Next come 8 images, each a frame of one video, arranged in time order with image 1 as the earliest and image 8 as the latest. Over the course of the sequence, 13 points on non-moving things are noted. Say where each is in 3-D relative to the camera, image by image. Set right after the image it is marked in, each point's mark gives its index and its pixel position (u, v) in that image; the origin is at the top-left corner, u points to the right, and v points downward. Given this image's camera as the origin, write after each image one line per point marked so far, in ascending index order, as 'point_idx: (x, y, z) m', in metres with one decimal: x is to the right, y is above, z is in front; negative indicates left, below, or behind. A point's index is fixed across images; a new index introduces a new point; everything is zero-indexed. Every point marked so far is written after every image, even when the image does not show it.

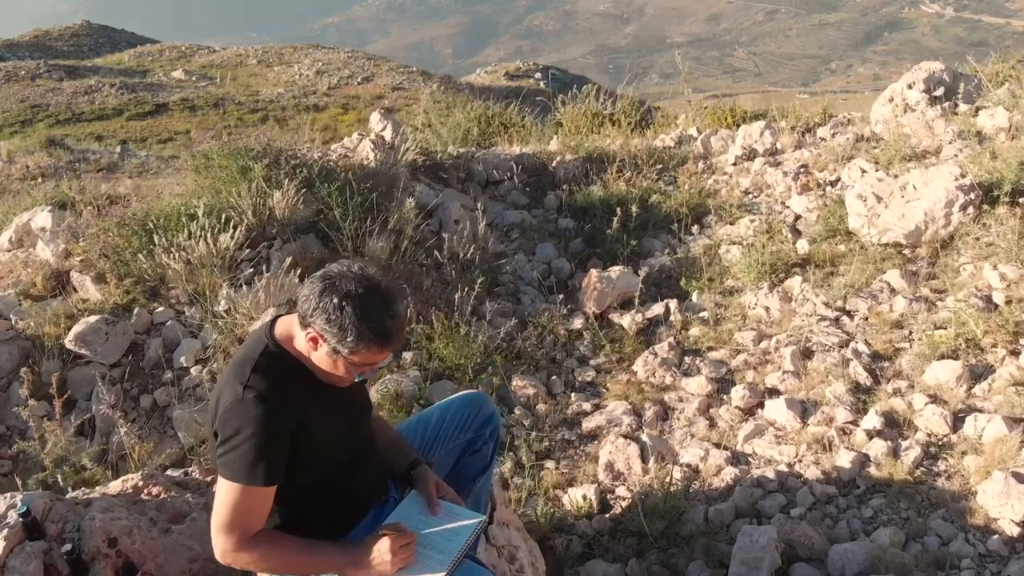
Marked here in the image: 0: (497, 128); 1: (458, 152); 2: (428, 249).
0: (-0.2, +2.0, +10.8) m
1: (-0.5, +1.3, +7.7) m
2: (-0.6, +0.3, +5.7) m
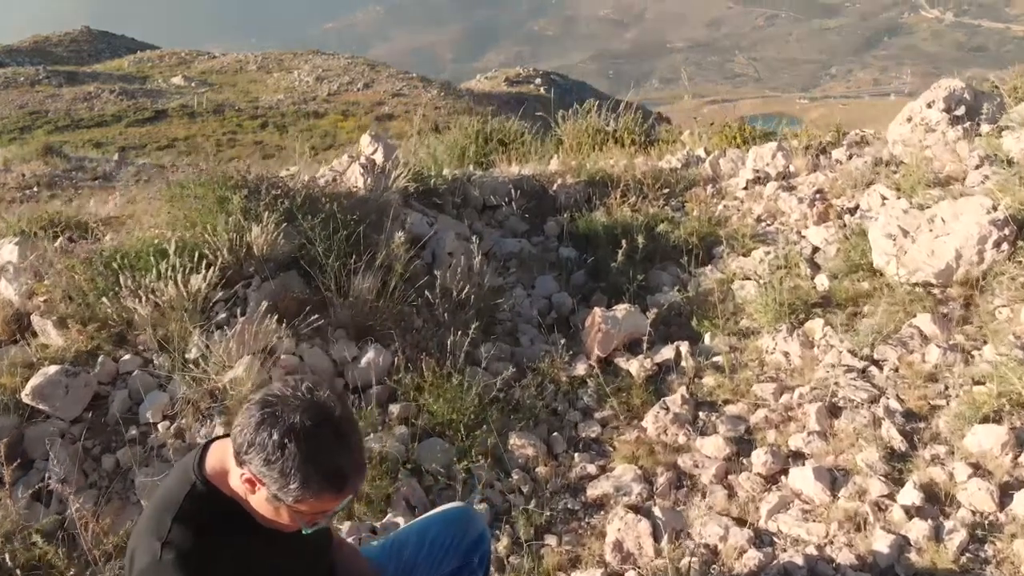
0: (-0.2, +1.7, +10.4) m
1: (-0.5, +1.0, +7.3) m
2: (-0.6, 0.0, +5.3) m
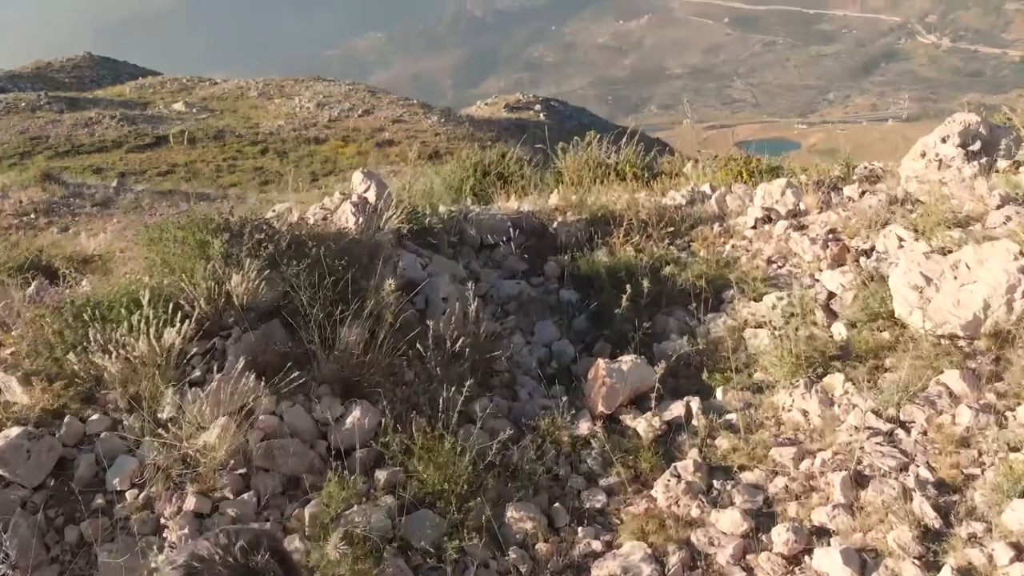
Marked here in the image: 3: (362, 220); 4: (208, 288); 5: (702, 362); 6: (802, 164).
0: (-0.2, +1.3, +10.1) m
1: (-0.5, +0.6, +7.0) m
2: (-0.6, -0.3, +5.0) m
3: (-1.1, +0.5, +6.1) m
4: (-1.7, 0.0, +4.8) m
5: (+1.2, -0.5, +5.1) m
6: (+3.0, +1.3, +8.7) m
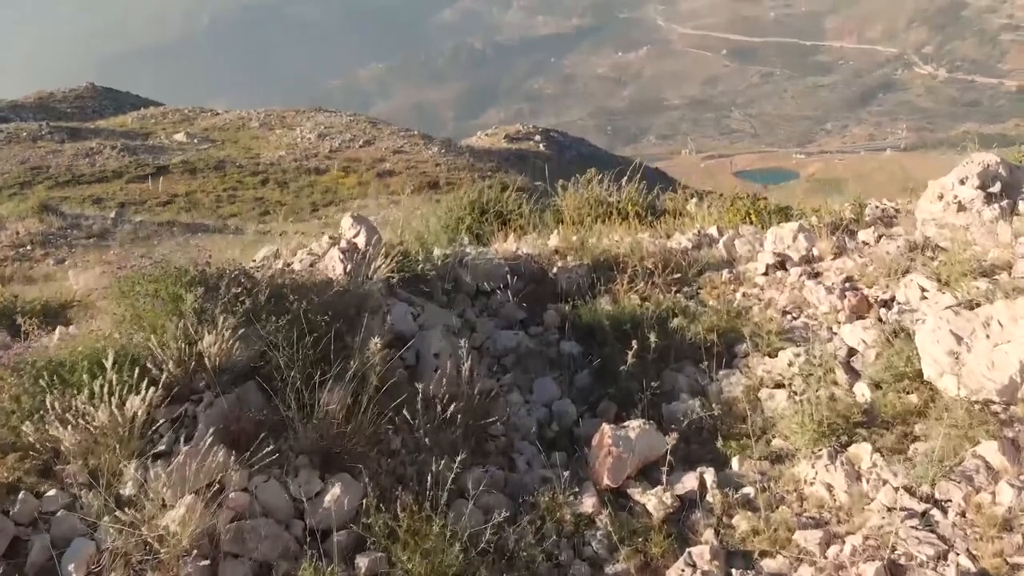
0: (-0.2, +0.8, +9.8) m
1: (-0.5, +0.2, +6.6) m
2: (-0.6, -0.6, +4.6) m
3: (-1.1, +0.2, +5.8) m
4: (-1.7, -0.3, +4.4) m
5: (+1.1, -0.8, +4.7) m
6: (+3.0, +0.8, +8.4) m
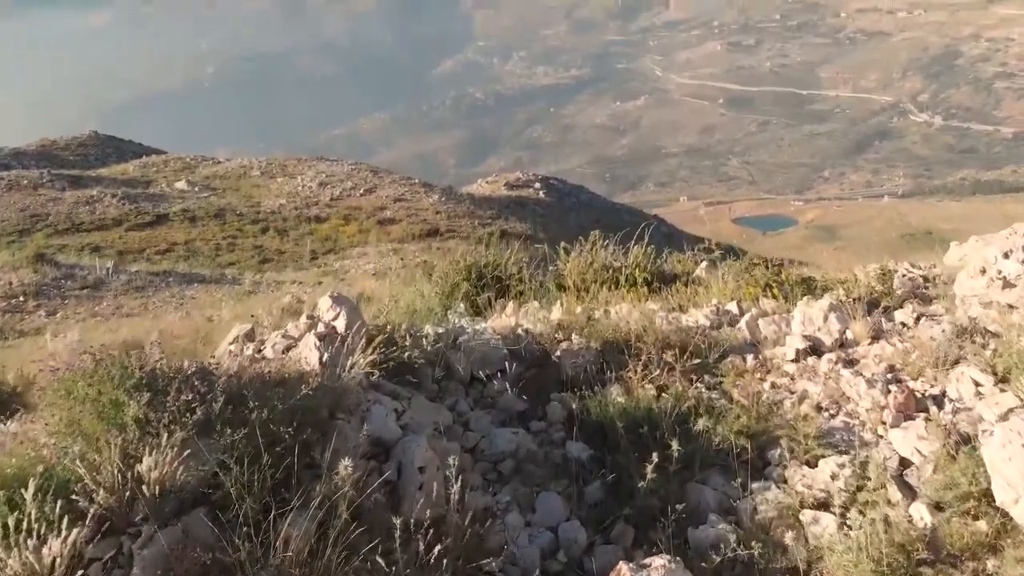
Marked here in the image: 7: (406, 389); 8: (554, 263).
0: (-0.2, 0.0, +9.2) m
1: (-0.6, -0.4, +6.0) m
2: (-0.6, -1.1, +3.9) m
3: (-1.1, -0.4, +5.1) m
4: (-1.7, -0.8, +3.7) m
5: (+1.1, -1.3, +4.0) m
6: (+3.0, +0.1, +7.8) m
7: (-0.7, -0.6, +5.2) m
8: (+0.6, +0.4, +12.5) m
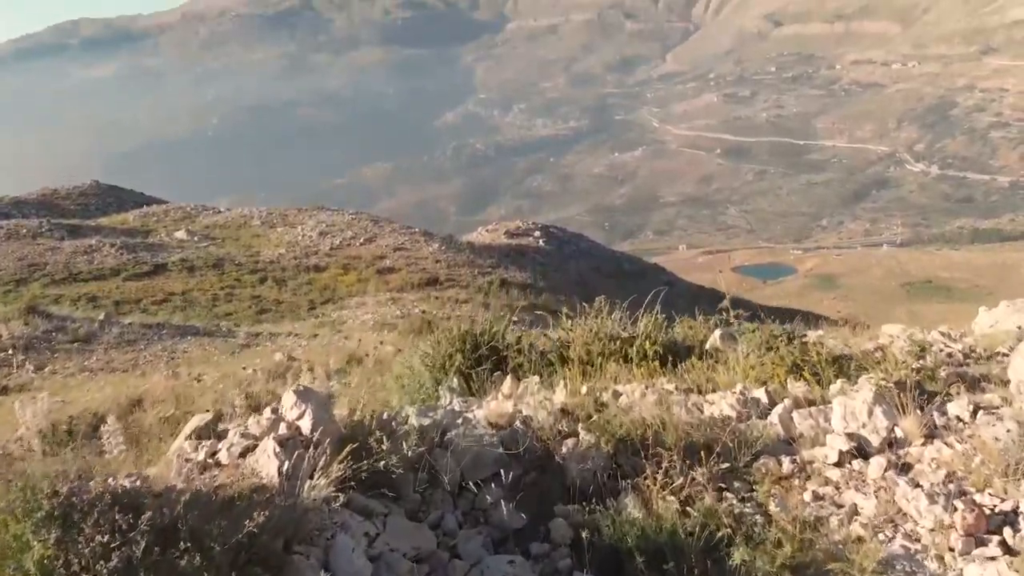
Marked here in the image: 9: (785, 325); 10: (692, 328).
0: (-0.3, -0.7, +8.4) m
1: (-0.6, -0.9, +5.2) m
2: (-0.7, -1.5, +3.0) m
3: (-1.1, -0.9, +4.3) m
4: (-1.8, -1.2, +2.9) m
5: (+1.1, -1.7, +3.2) m
6: (+3.0, -0.5, +7.0) m
7: (-0.7, -1.1, +4.4) m
8: (+0.6, -0.5, +11.8) m
9: (+3.7, -0.6, +11.5) m
10: (+2.0, -0.5, +9.5) m
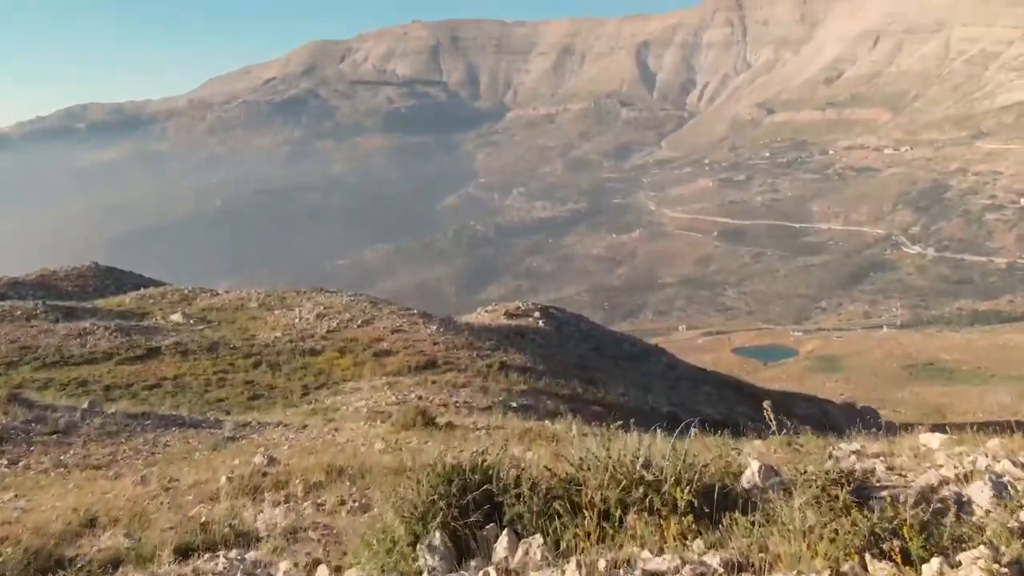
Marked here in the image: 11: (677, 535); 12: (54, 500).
0: (-0.3, -1.8, +6.9) m
1: (-0.6, -1.7, +3.7) m
2: (-0.7, -2.1, +1.5) m
3: (-1.1, -1.6, +2.8) m
4: (-1.8, -1.8, +1.4) m
5: (+1.1, -2.3, +1.6) m
6: (+2.9, -1.5, +5.6) m
7: (-0.7, -1.8, +2.9) m
8: (+0.6, -1.9, +10.3) m
9: (+3.7, -2.0, +10.0) m
10: (+2.0, -1.6, +8.1) m
11: (+1.3, -1.8, +6.1) m
12: (-10.4, -4.9, +19.0) m
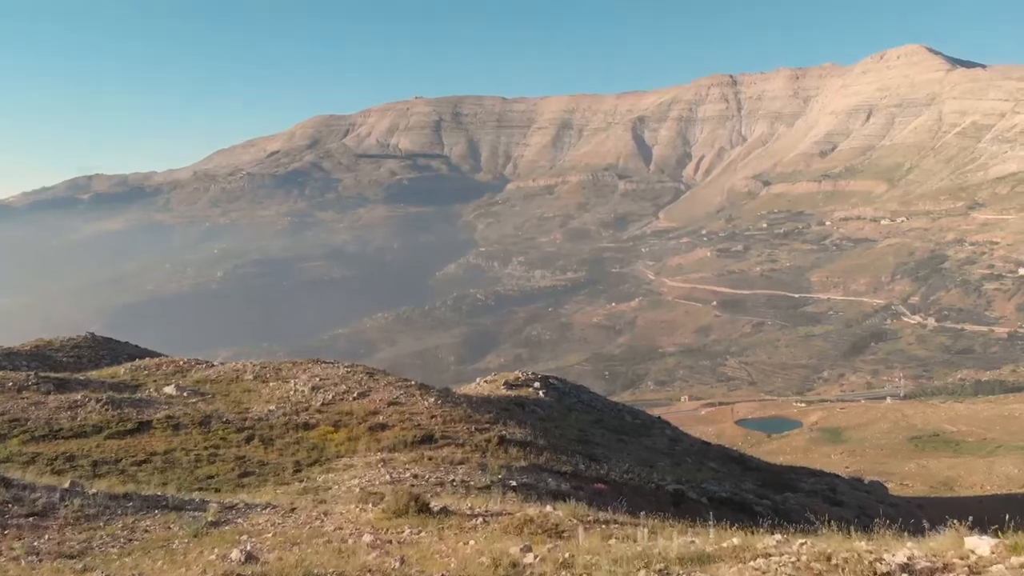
0: (-0.3, -2.5, +5.5) m
1: (-0.6, -2.1, +2.4) m
2: (-0.7, -2.3, +0.1) m
3: (-1.2, -2.0, +1.5) m
4: (-1.8, -2.0, 0.0) m
5: (+1.1, -2.5, +0.2) m
6: (+2.9, -2.1, +4.2) m
7: (-0.7, -2.2, +1.5) m
8: (+0.6, -2.9, +8.9) m
9: (+3.7, -2.9, +8.6) m
10: (+2.0, -2.4, +6.7) m
11: (+1.3, -2.4, +4.7) m
12: (-10.4, -6.6, +17.3) m
